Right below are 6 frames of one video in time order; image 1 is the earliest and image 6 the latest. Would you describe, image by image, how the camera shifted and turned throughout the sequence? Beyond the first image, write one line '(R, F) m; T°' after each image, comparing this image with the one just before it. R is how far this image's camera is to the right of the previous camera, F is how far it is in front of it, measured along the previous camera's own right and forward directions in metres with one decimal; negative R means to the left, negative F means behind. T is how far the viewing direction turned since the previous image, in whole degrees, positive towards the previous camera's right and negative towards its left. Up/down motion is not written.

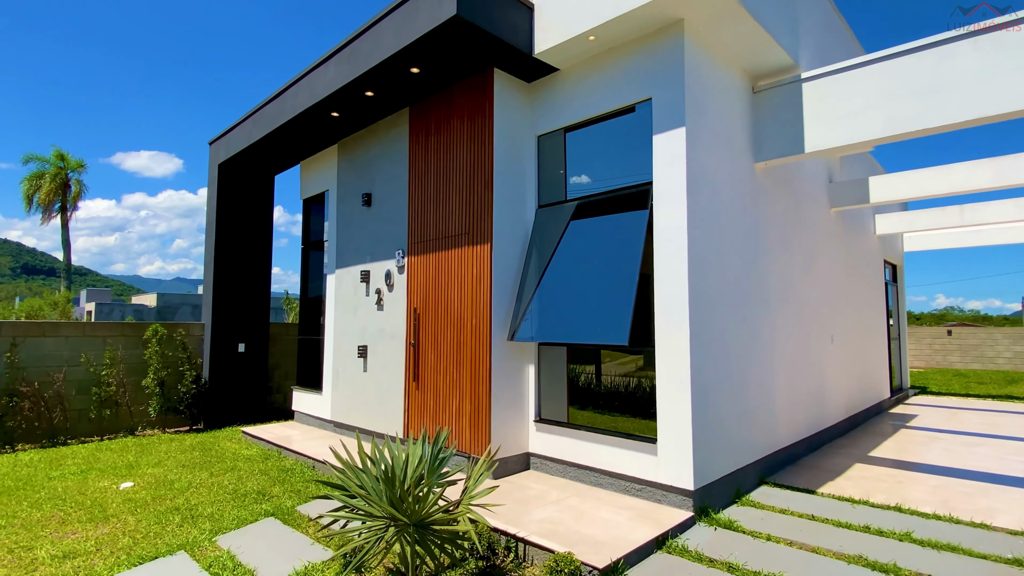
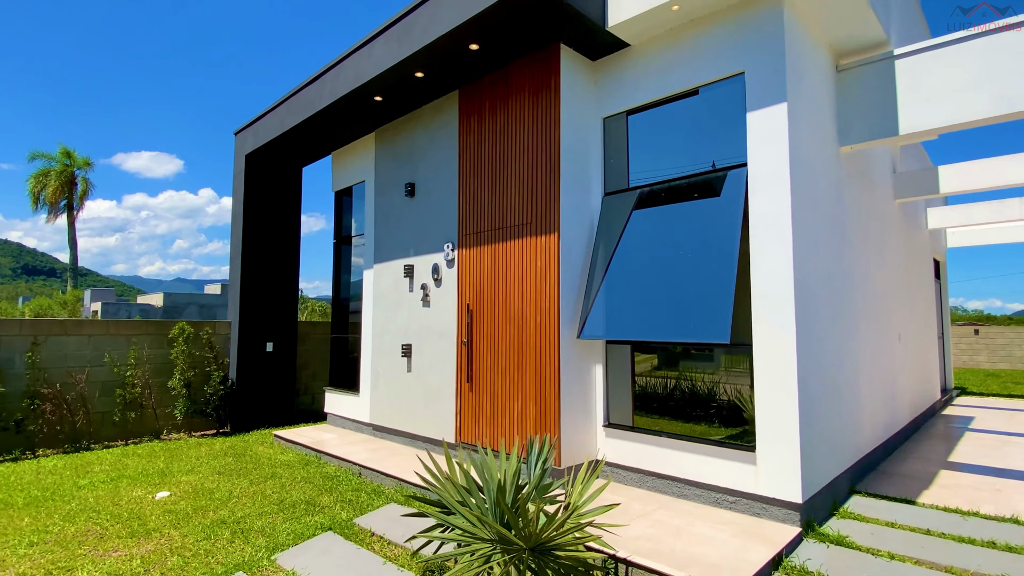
(-0.7, +0.4) m; 0°
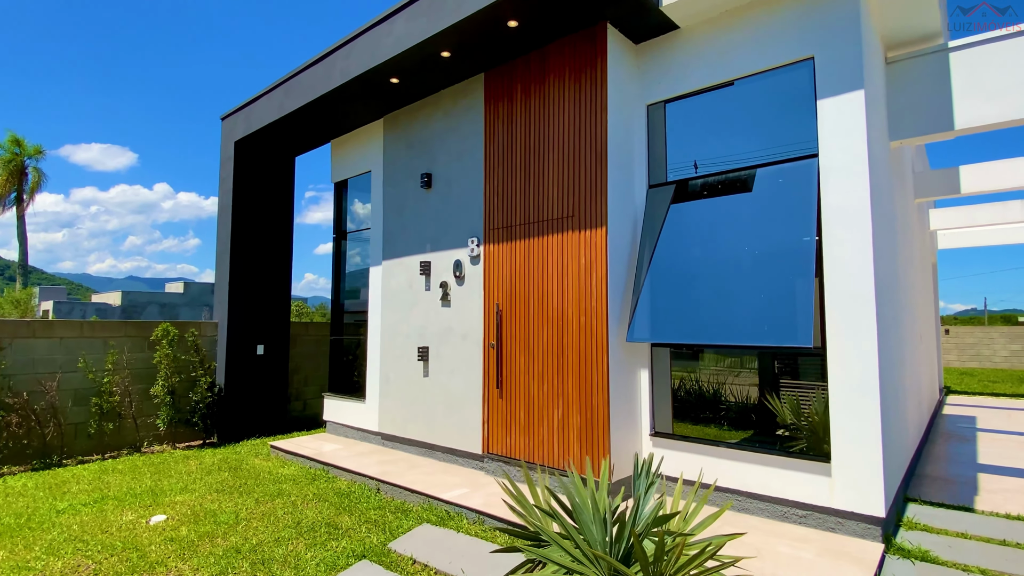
(-0.7, +0.4) m; +4°
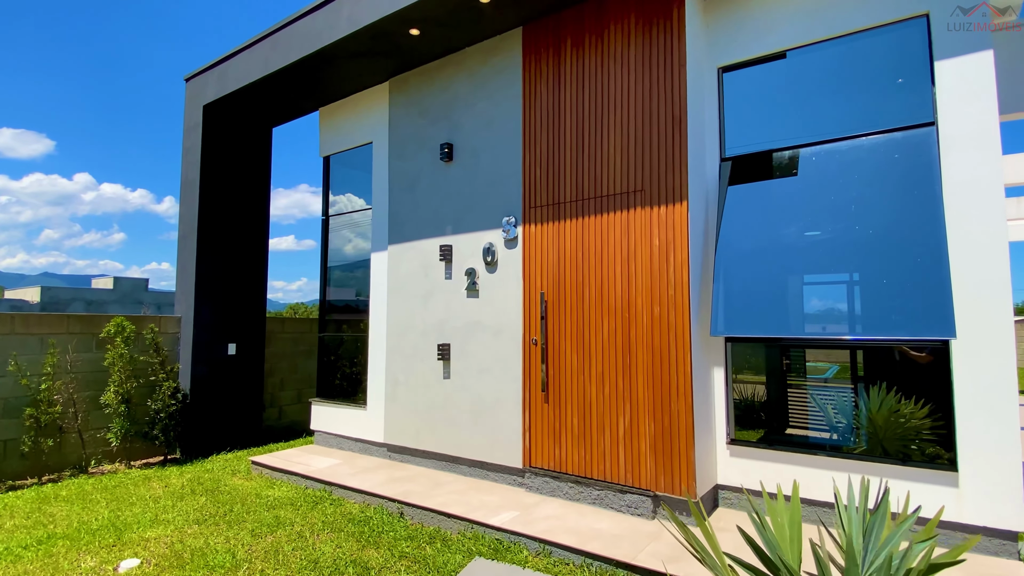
(-0.9, +0.8) m; +6°
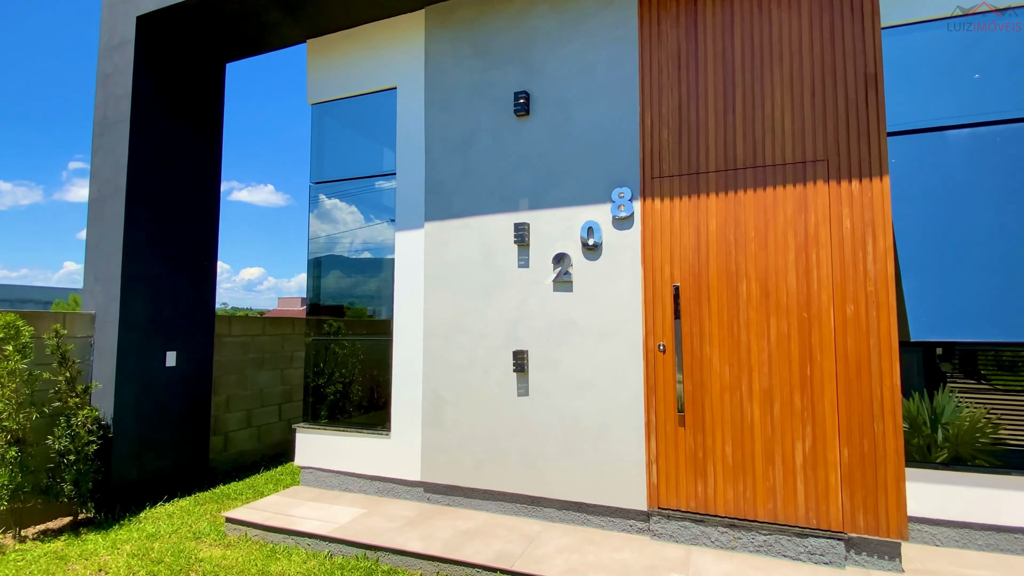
(-1.7, +1.4) m; +13°
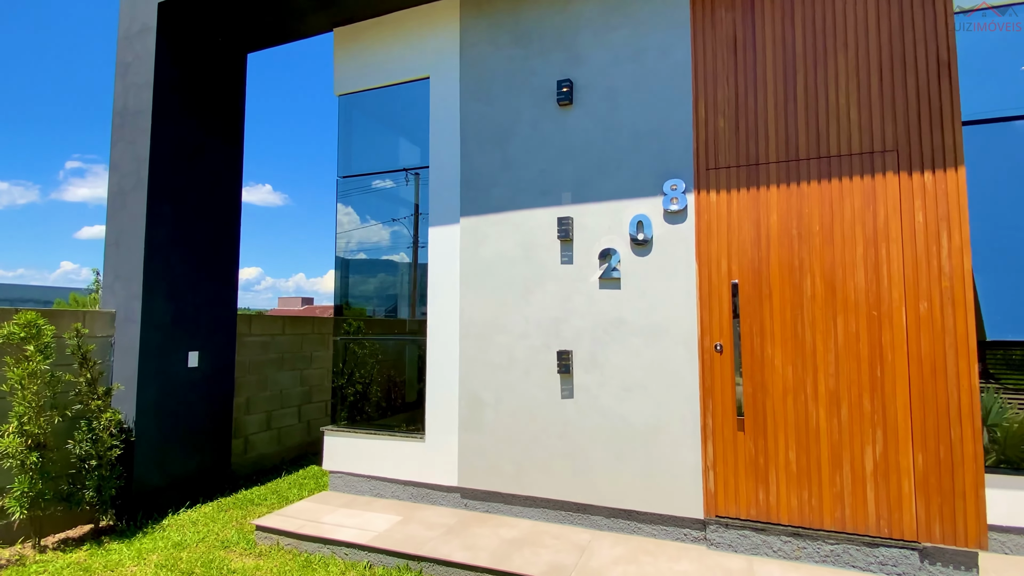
(-0.3, +0.2) m; 0°
